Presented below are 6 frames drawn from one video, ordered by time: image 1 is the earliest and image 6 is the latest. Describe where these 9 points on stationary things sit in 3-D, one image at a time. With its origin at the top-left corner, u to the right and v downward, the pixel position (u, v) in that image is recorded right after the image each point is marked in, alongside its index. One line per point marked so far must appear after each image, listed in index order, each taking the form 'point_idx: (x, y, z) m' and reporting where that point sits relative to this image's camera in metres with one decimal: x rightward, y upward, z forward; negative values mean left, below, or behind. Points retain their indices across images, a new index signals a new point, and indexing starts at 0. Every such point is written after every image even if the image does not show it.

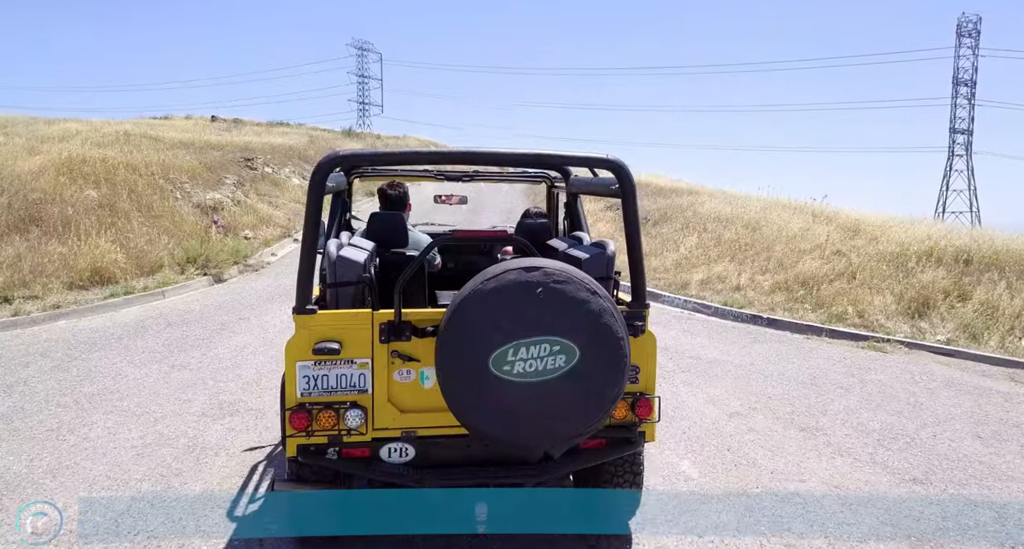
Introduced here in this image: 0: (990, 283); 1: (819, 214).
0: (+5.3, -0.1, +8.0) m
1: (+5.6, +1.0, +13.3) m
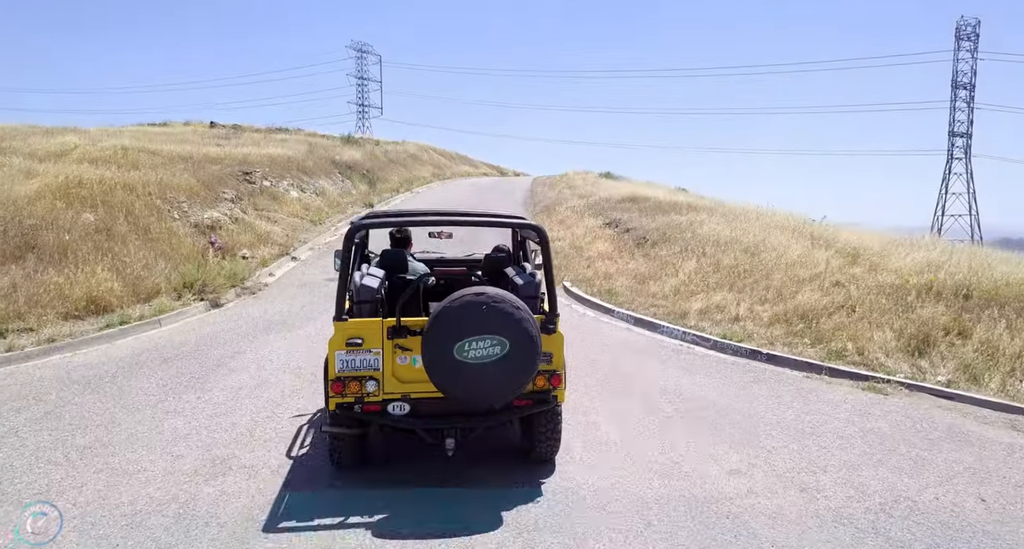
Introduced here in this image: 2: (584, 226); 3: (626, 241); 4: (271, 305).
0: (+5.3, -0.5, +8.0) m
1: (+5.6, +0.6, +13.3) m
2: (+1.9, +1.3, +18.7) m
3: (+2.4, +0.7, +15.4) m
4: (-4.0, -0.5, +12.0) m
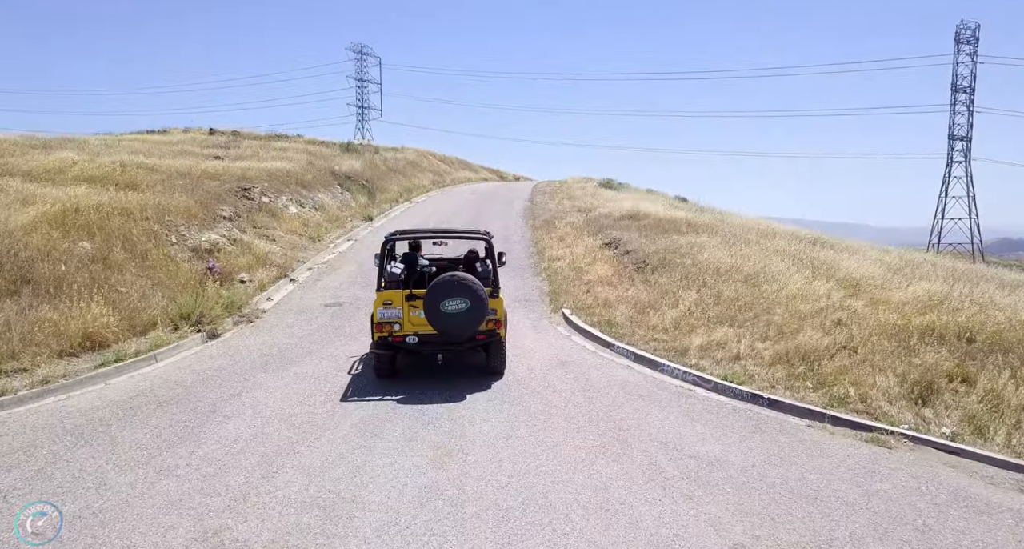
0: (+5.2, -1.0, +7.9) m
1: (+5.6, +0.1, +13.2) m
2: (+1.9, +0.8, +18.6) m
3: (+2.4, +0.2, +15.3) m
4: (-4.0, -1.0, +11.9) m
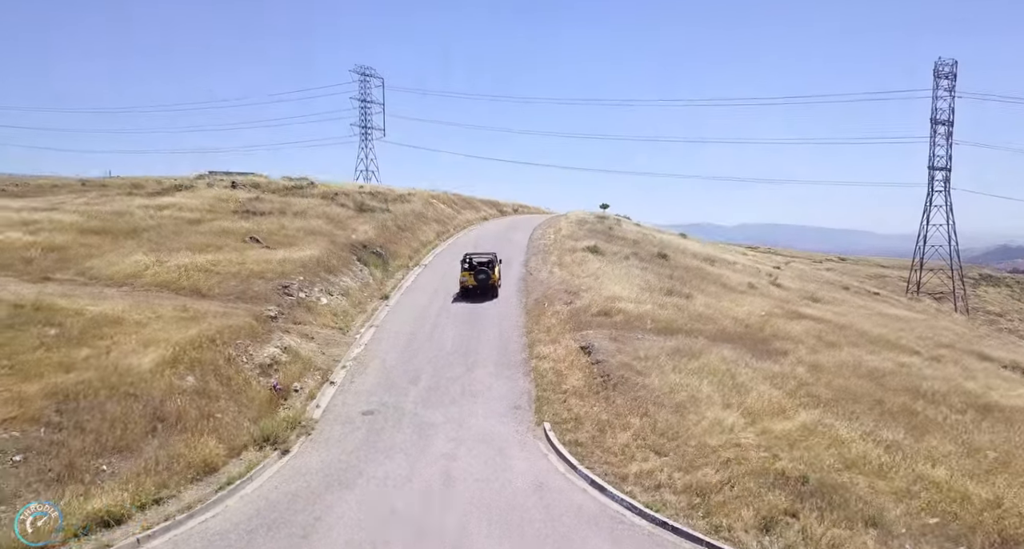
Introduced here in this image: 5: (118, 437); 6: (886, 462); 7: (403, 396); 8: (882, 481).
0: (+5.1, -4.0, +12.2) m
1: (+5.4, -2.9, +17.5) m
2: (+1.7, -2.2, +23.0) m
3: (+2.3, -2.8, +19.7) m
4: (-4.1, -3.9, +16.2) m
5: (-7.7, -3.2, +14.4) m
6: (+7.1, -3.5, +13.9) m
7: (-3.0, -3.3, +19.8) m
8: (+6.6, -3.7, +12.8) m
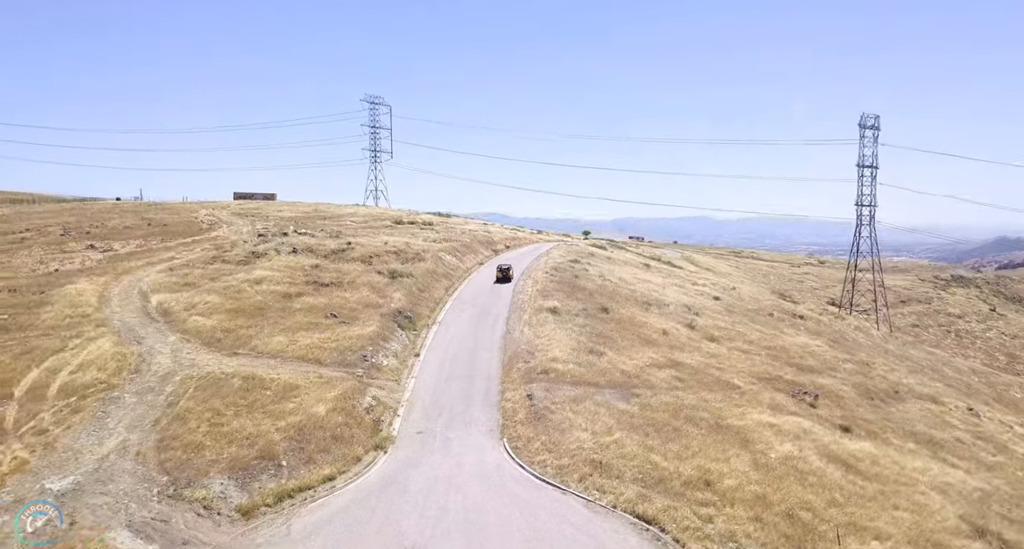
0: (+3.9, -8.8, +32.2) m
1: (+4.2, -7.6, +37.5) m
2: (+0.5, -6.9, +42.9) m
3: (+1.1, -7.5, +39.7) m
4: (-5.4, -8.8, +36.2) m
5: (-8.9, -8.0, +34.3) m
6: (+5.9, -8.3, +33.8) m
7: (-4.2, -8.0, +39.8) m
8: (+5.3, -8.5, +32.8) m
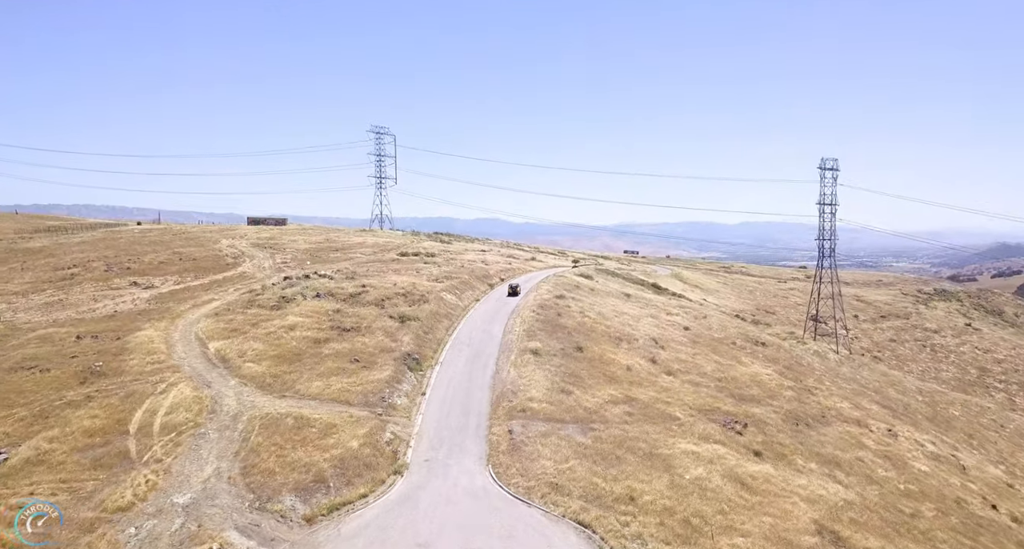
0: (+2.7, -13.5, +45.3) m
1: (+3.1, -12.4, +50.6) m
2: (-0.6, -11.7, +56.1) m
3: (-0.1, -12.3, +52.8) m
4: (-6.5, -13.5, +49.3) m
5: (-10.1, -12.8, +47.5) m
6: (+4.7, -13.1, +46.9) m
7: (-5.4, -12.8, +53.0) m
8: (+4.2, -13.2, +45.9) m
